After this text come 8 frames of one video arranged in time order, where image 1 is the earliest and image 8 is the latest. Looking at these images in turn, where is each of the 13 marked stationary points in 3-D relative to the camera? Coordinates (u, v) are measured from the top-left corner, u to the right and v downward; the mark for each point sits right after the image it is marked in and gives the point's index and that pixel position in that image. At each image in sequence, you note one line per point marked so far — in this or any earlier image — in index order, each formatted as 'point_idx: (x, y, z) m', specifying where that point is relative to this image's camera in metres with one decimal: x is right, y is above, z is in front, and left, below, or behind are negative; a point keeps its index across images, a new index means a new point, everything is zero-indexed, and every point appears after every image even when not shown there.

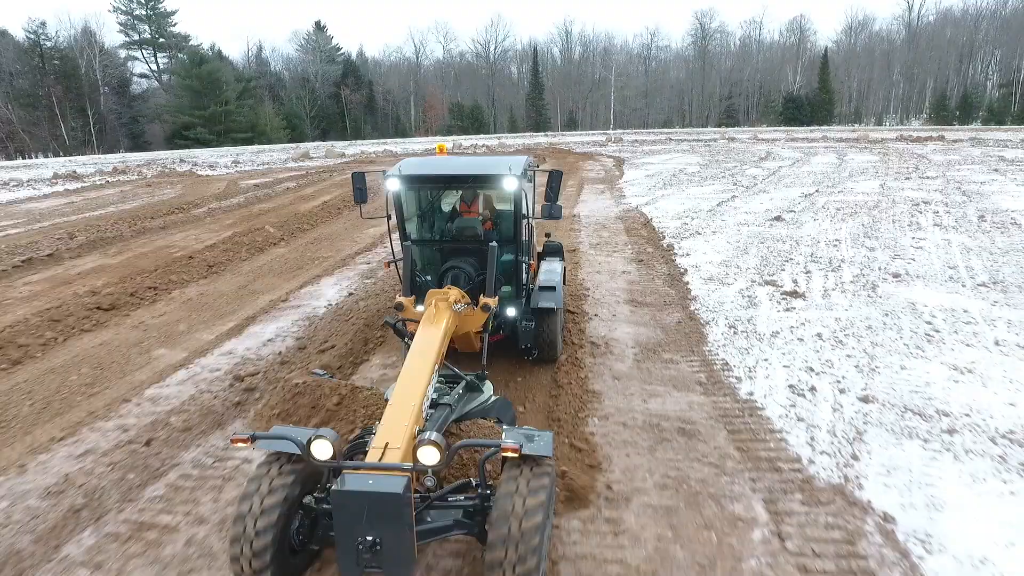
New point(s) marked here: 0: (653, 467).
0: (+1.1, -1.3, +4.7) m
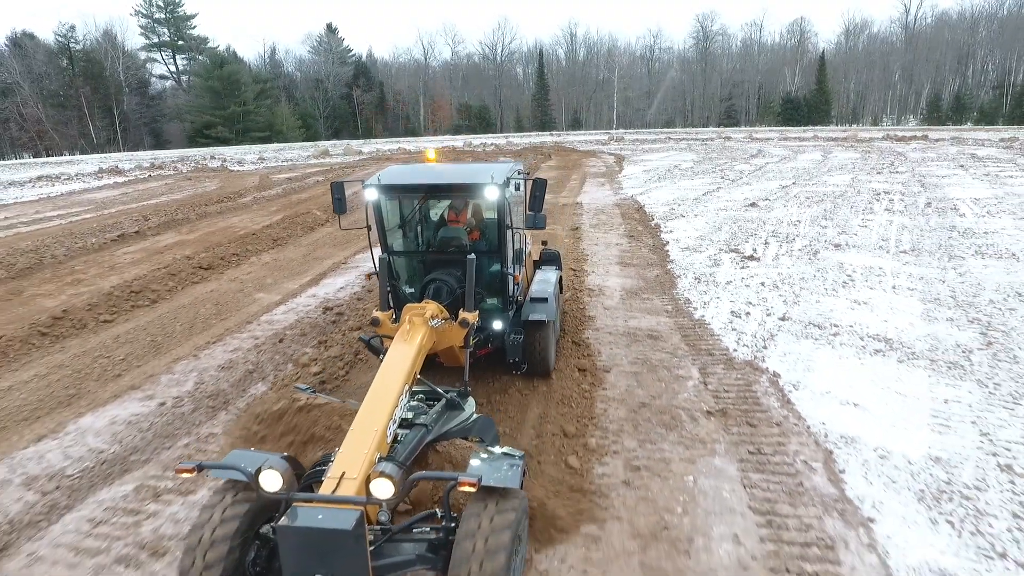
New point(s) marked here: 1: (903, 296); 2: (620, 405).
0: (+1.3, -0.7, +6.9) m
1: (+5.4, -0.1, +8.5) m
2: (+1.0, -1.1, +5.7) m
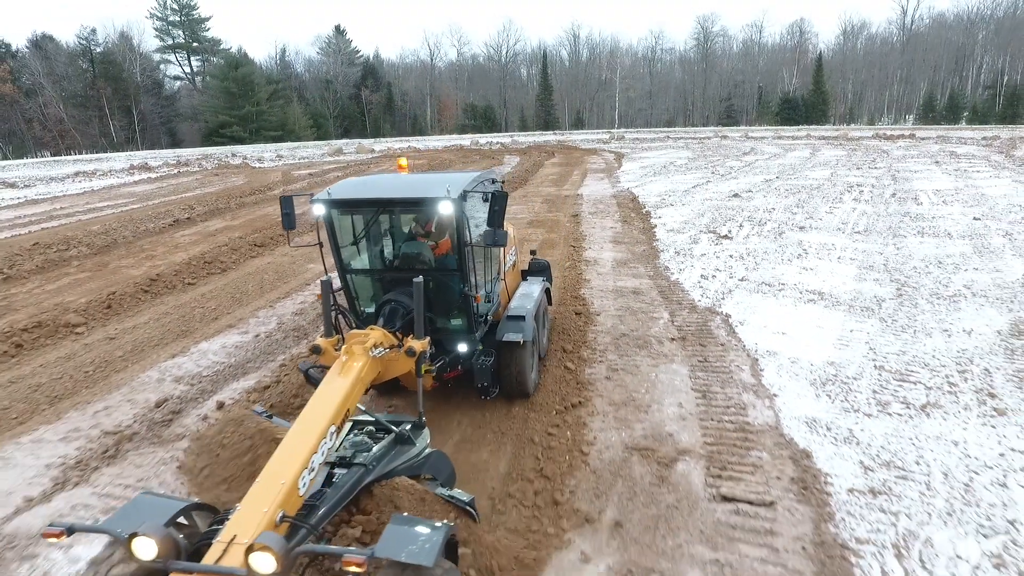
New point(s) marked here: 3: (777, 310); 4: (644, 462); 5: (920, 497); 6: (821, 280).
0: (+1.4, -0.2, +8.7) m
1: (+5.5, +0.4, +10.3) m
2: (+1.1, -0.6, +7.5) m
3: (+3.5, -0.3, +8.2) m
4: (+1.0, -1.3, +4.9) m
5: (+2.8, -1.4, +4.2) m
6: (+4.7, +0.1, +9.4) m
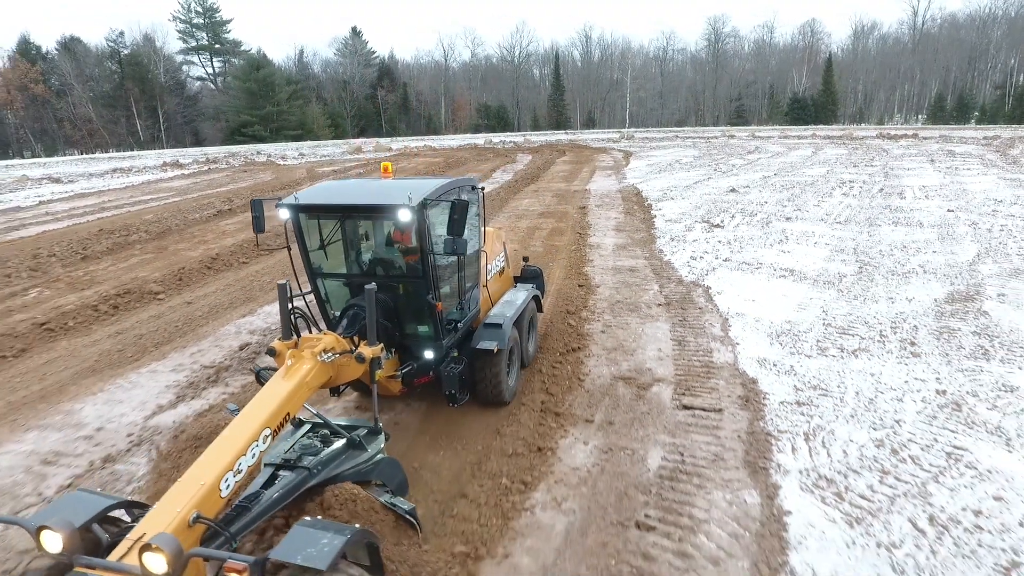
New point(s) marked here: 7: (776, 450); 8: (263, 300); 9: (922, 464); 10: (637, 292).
0: (+1.6, +0.2, +10.1) m
1: (+5.7, +0.8, +11.6) m
2: (+1.3, -0.2, +8.9) m
3: (+3.7, +0.1, +9.6) m
4: (+1.2, -1.0, +6.3) m
5: (+2.9, -1.1, +5.6) m
6: (+4.9, +0.5, +10.7) m
7: (+2.1, -1.3, +5.0) m
8: (-3.8, -0.2, +9.4) m
9: (+3.1, -1.3, +4.7) m
10: (+1.9, -0.1, +9.3) m
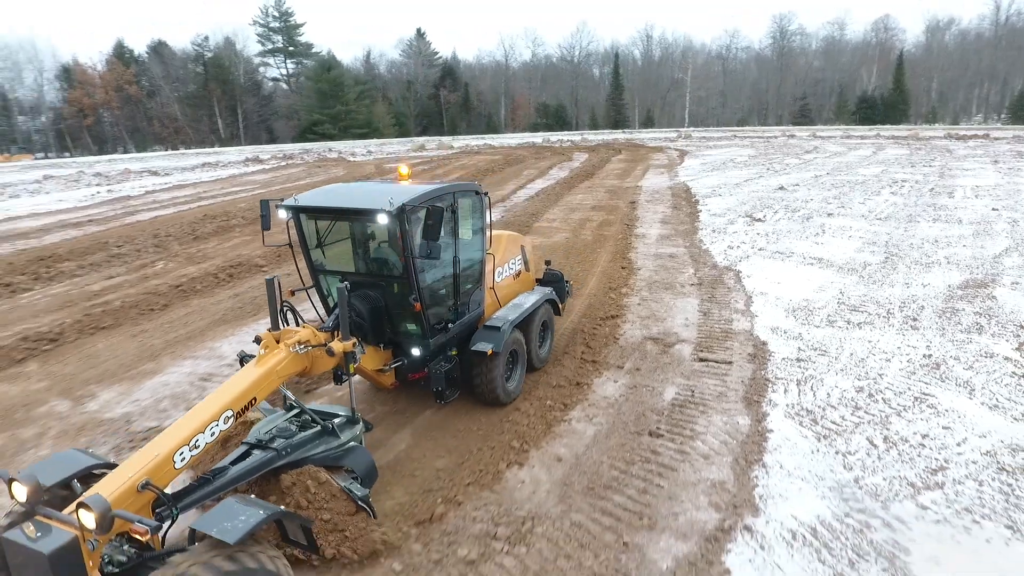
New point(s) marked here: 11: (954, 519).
0: (+2.6, +0.5, +11.2) m
1: (+6.8, +1.0, +12.4) m
2: (+2.1, +0.1, +10.1) m
3: (+4.6, +0.3, +10.5) m
4: (+1.7, -0.7, +7.5) m
5: (+3.4, -0.8, +6.7) m
6: (+5.9, +0.7, +11.6) m
7: (+2.5, -1.0, +6.1) m
8: (-2.9, +0.3, +11.1) m
9: (+3.5, -1.1, +5.8) m
10: (+2.7, +0.2, +10.4) m
11: (+3.0, -1.6, +4.2) m
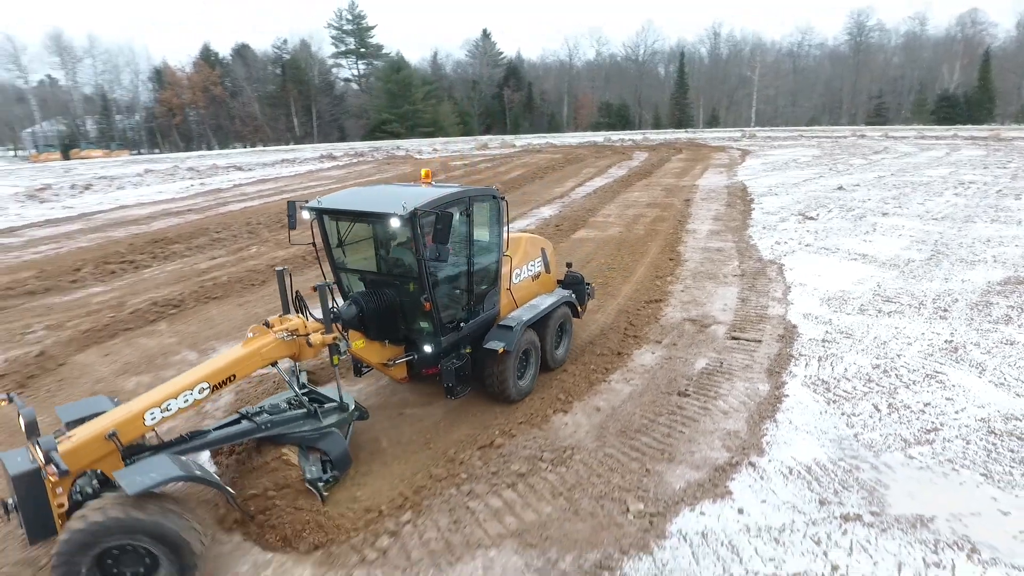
0: (+3.6, +0.6, +11.9) m
1: (+8.0, +1.0, +12.7) m
2: (+3.1, +0.3, +10.8) m
3: (+5.5, +0.4, +11.1) m
4: (+2.4, -0.5, +8.3) m
5: (+4.0, -0.7, +7.3) m
6: (+6.9, +0.8, +12.0) m
7: (+3.1, -0.8, +6.8) m
8: (-1.8, +0.6, +12.3) m
9: (+4.0, -0.9, +6.4) m
10: (+3.7, +0.4, +11.1) m
11: (+3.3, -1.4, +4.9) m
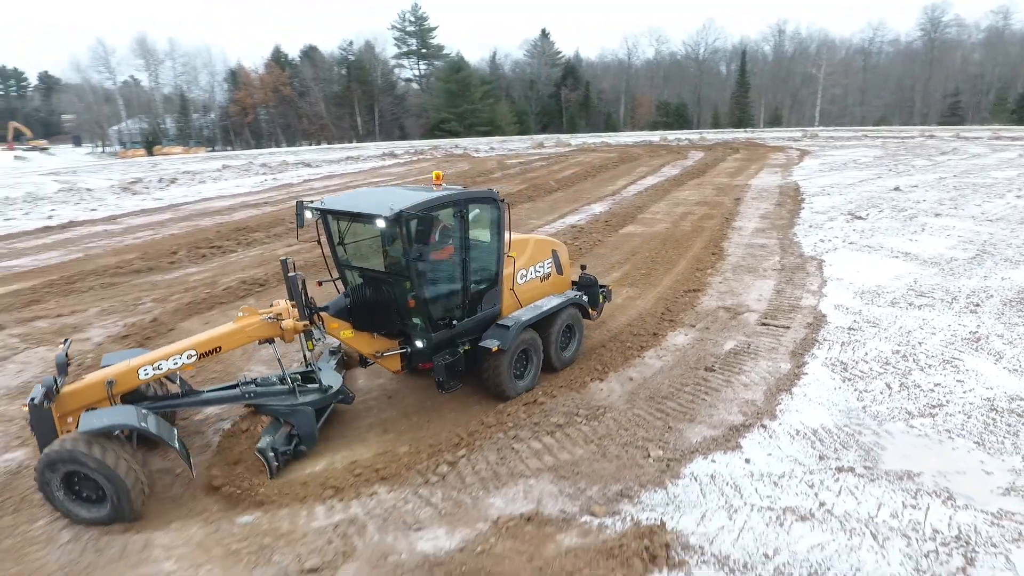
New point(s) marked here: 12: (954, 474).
0: (+4.6, +0.7, +12.4) m
1: (+9.0, +1.0, +12.8) m
2: (+3.9, +0.4, +11.3) m
3: (+6.4, +0.5, +11.4) m
4: (+3.1, -0.3, +8.9) m
5: (+4.5, -0.6, +7.8) m
6: (+7.9, +0.8, +12.2) m
7: (+3.6, -0.7, +7.4) m
8: (-0.8, +0.8, +13.2) m
9: (+4.5, -0.8, +6.9) m
10: (+4.6, +0.5, +11.6) m
11: (+3.7, -1.3, +5.4) m
12: (+3.4, -1.4, +4.8) m
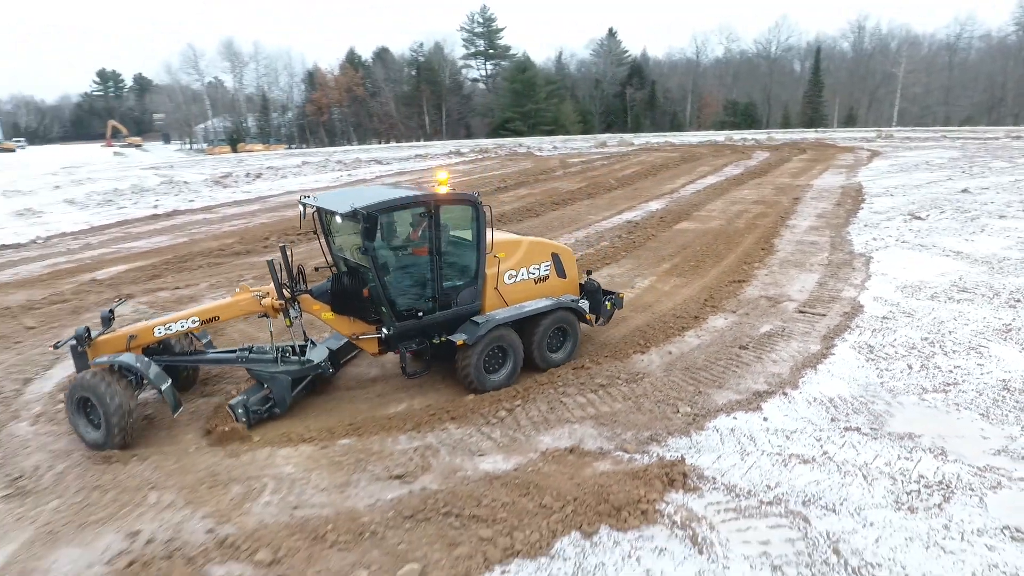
0: (+5.8, +0.8, +12.9) m
1: (+10.2, +1.0, +12.8) m
2: (+5.0, +0.5, +11.9) m
3: (+7.5, +0.6, +11.7) m
4: (+3.9, -0.2, +9.5) m
5: (+5.3, -0.5, +8.3) m
6: (+9.1, +0.8, +12.3) m
7: (+4.3, -0.6, +8.0) m
8: (+0.5, +1.1, +14.2) m
9: (+5.1, -0.7, +7.4) m
10: (+5.7, +0.6, +12.0) m
11: (+4.2, -1.1, +6.0) m
12: (+3.9, -1.3, +5.4) m
